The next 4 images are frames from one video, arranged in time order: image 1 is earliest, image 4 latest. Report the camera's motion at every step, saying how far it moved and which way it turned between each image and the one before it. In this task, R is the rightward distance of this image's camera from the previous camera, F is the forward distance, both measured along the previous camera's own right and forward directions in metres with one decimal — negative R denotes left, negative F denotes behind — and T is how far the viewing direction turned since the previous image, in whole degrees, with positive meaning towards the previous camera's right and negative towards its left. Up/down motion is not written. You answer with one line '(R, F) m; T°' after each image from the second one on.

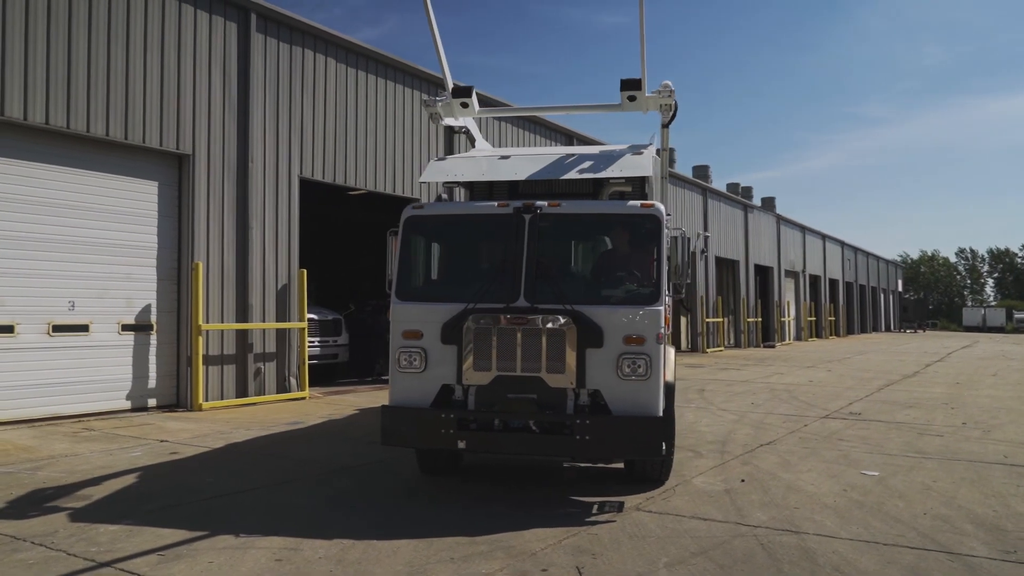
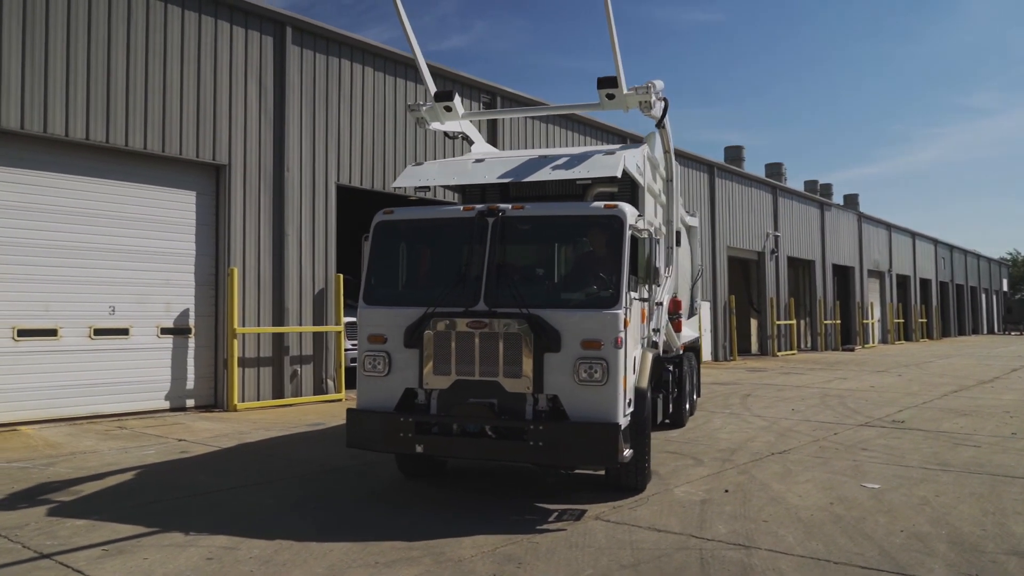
(+1.0, +0.1) m; -7°
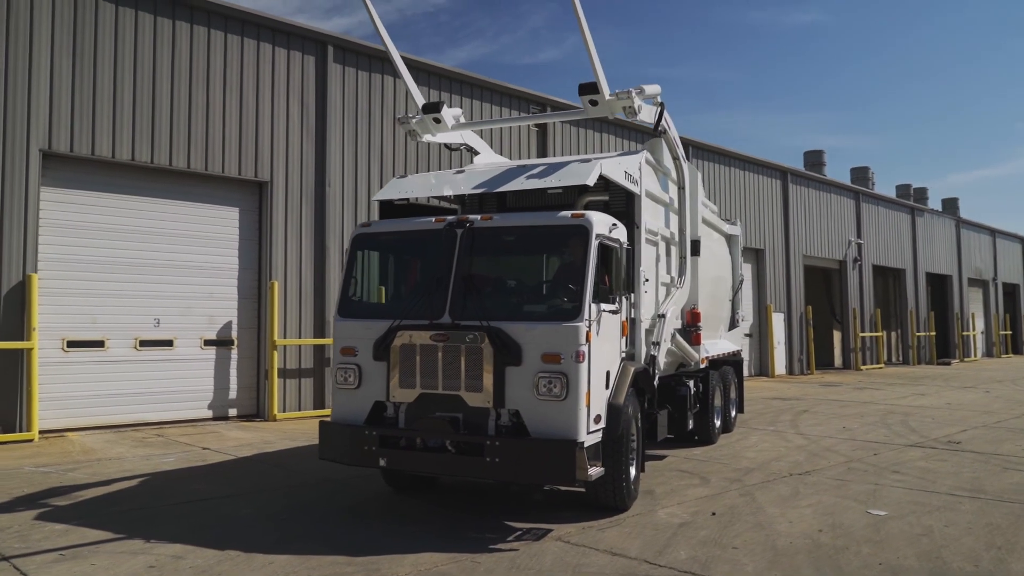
(+1.0, +0.2) m; -7°
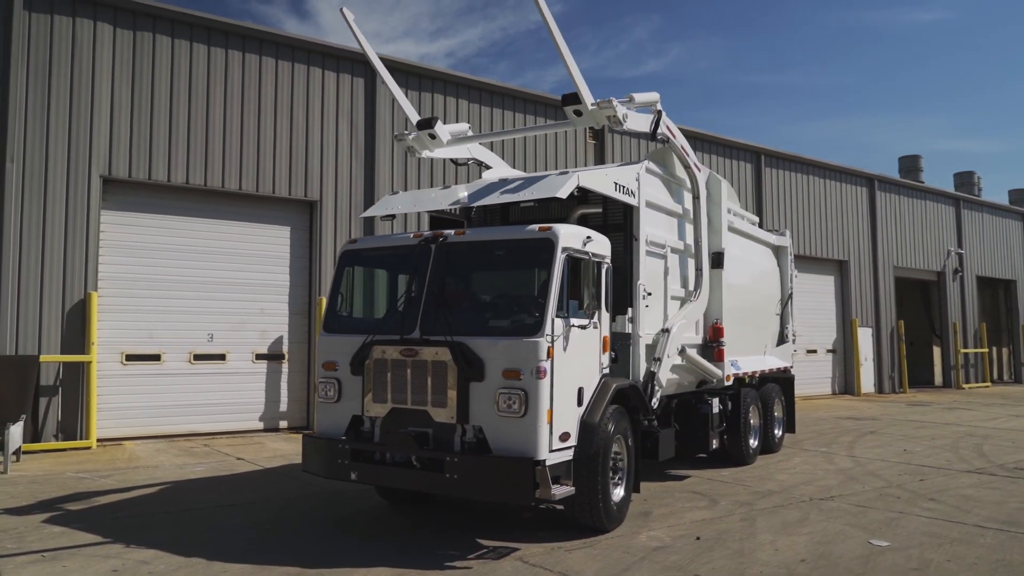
(+1.0, +0.1) m; -8°
